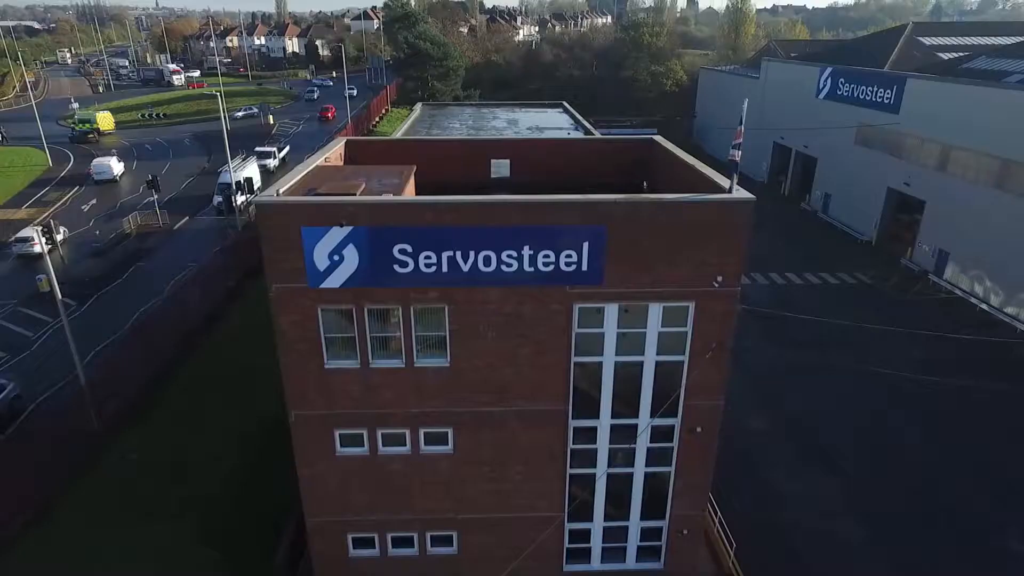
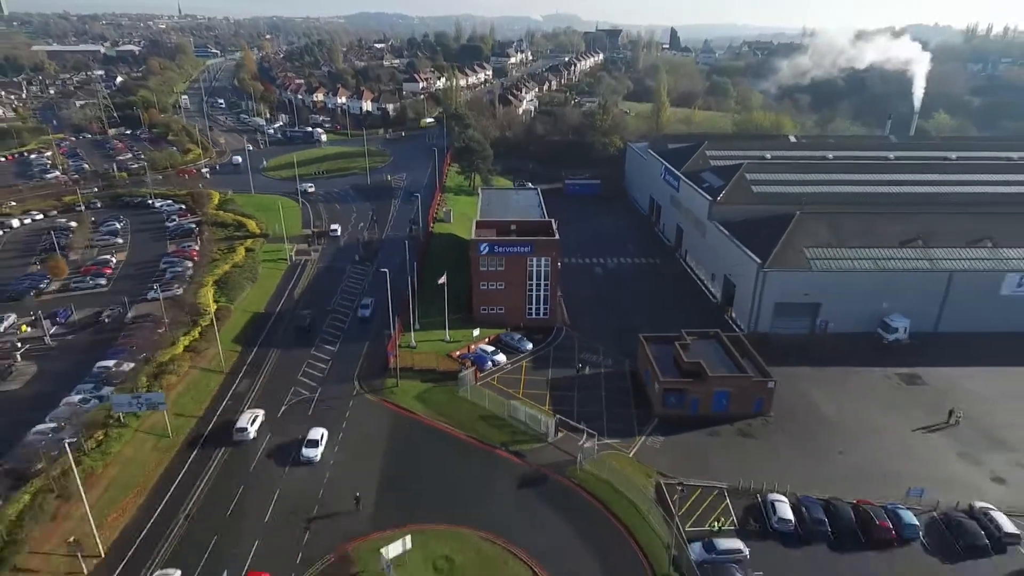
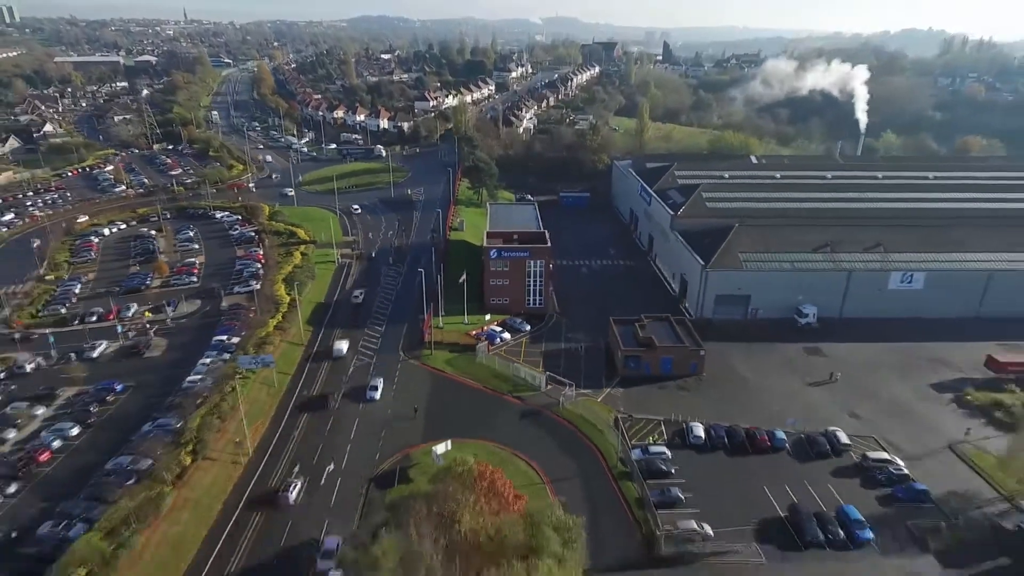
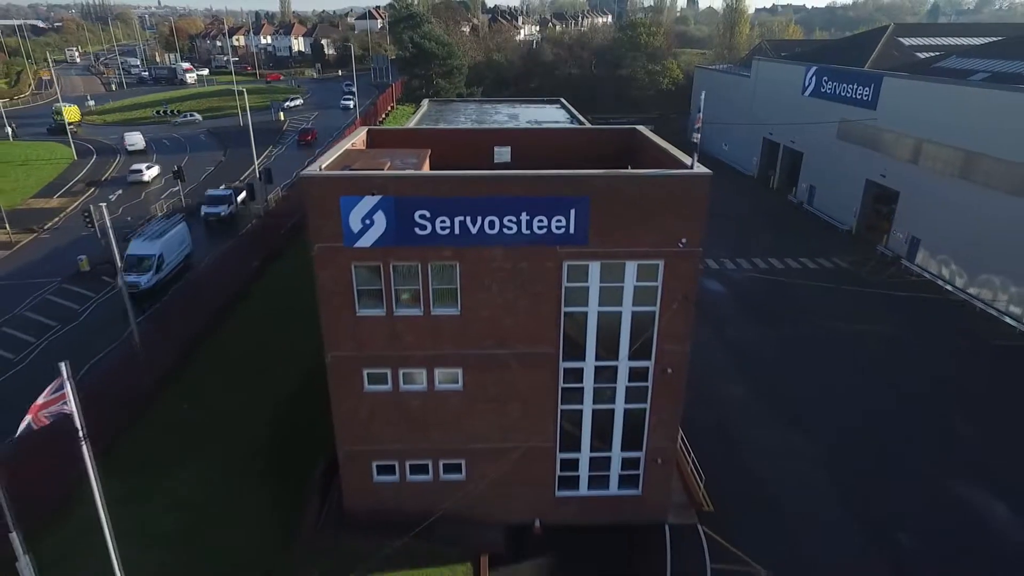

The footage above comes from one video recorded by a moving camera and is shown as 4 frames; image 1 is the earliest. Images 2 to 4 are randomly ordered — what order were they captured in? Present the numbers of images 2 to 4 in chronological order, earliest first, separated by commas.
4, 2, 3
